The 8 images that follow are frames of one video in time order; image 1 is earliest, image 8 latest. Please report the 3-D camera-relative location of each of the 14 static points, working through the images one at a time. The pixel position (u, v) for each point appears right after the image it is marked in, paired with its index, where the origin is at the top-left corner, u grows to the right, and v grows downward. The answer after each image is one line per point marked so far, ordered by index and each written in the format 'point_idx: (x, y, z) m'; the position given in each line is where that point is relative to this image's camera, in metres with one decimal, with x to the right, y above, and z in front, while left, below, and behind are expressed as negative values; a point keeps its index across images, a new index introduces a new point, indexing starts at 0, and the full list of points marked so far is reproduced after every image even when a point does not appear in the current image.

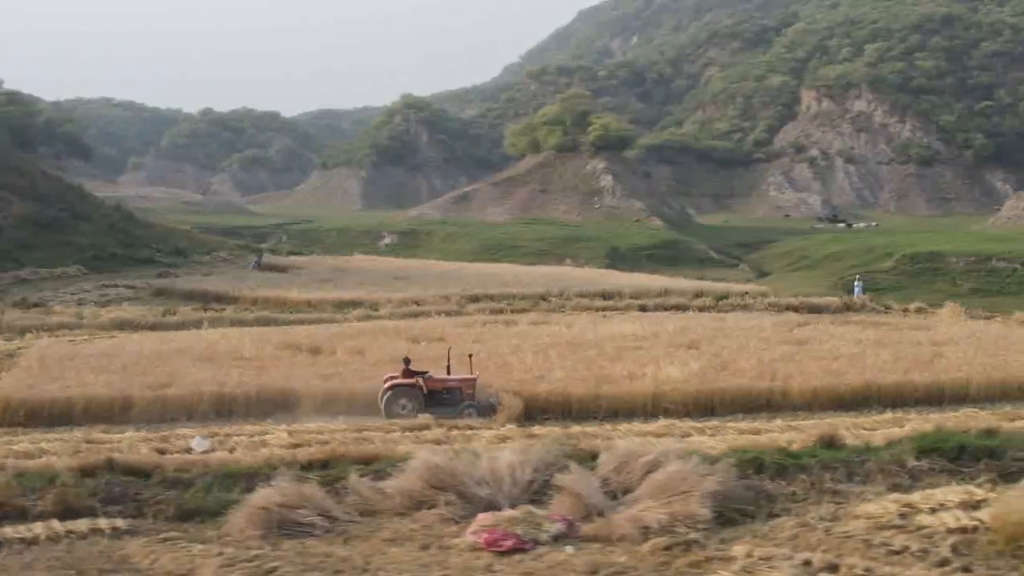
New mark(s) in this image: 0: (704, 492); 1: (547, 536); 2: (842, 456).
0: (+1.3, -1.4, +10.1) m
1: (+0.2, -1.6, +9.6) m
2: (+2.6, -1.3, +11.6) m
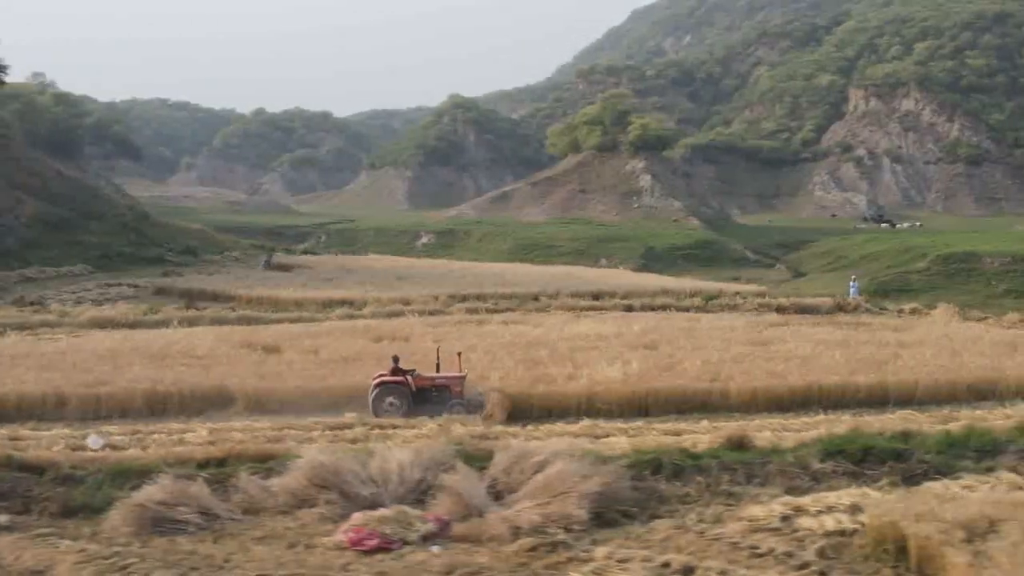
0: (+0.5, -1.4, +10.1) m
1: (-0.6, -1.6, +9.5) m
2: (+1.8, -1.3, +11.5) m
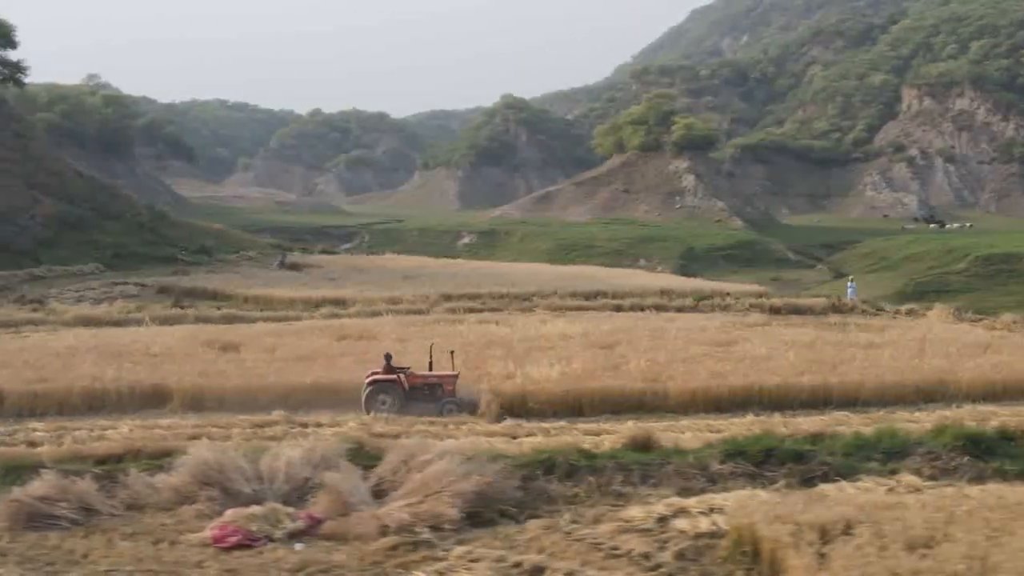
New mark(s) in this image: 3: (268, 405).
0: (-0.4, -1.4, +10.1) m
1: (-1.5, -1.6, +9.6) m
2: (+1.0, -1.3, +11.4) m
3: (-2.4, -1.2, +14.8) m
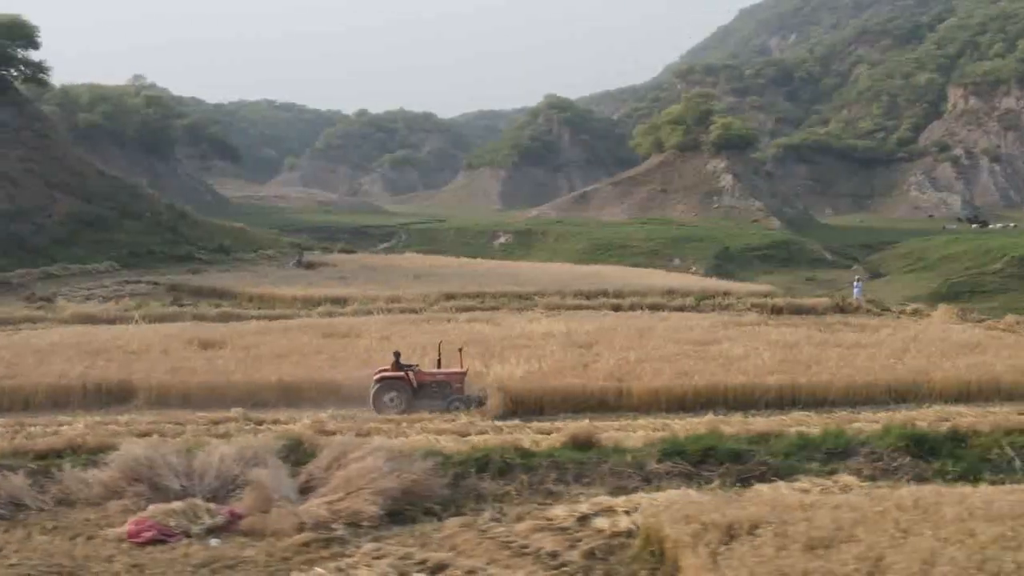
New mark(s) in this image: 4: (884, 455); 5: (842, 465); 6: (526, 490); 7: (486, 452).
0: (-0.9, -1.4, +10.1) m
1: (-2.0, -1.6, +9.6) m
2: (+0.6, -1.3, +11.4) m
3: (-2.8, -1.1, +14.8) m
4: (+2.9, -1.3, +11.4) m
5: (+2.5, -1.3, +11.3) m
6: (+0.1, -1.5, +10.7) m
7: (-0.2, -1.3, +11.3) m
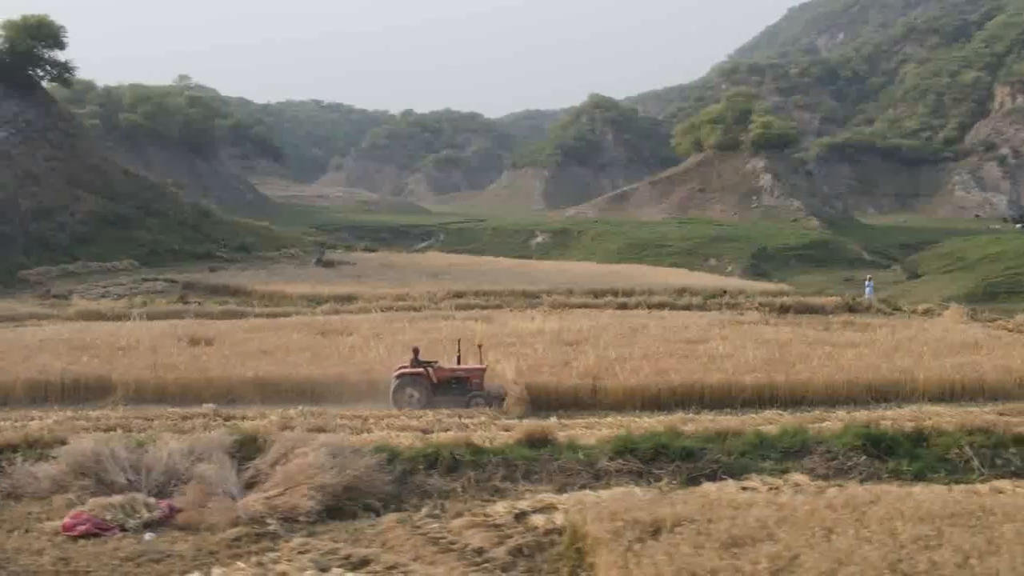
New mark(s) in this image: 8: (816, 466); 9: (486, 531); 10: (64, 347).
0: (-1.3, -1.3, +10.1) m
1: (-2.5, -1.5, +9.6) m
2: (+0.2, -1.3, +11.3) m
3: (-3.1, -1.1, +14.9) m
4: (+2.5, -1.3, +11.3) m
5: (+2.2, -1.3, +11.2) m
6: (-0.3, -1.4, +10.7) m
7: (-0.6, -1.2, +11.3) m
8: (+2.3, -1.3, +11.1) m
9: (-0.2, -1.5, +9.4) m
10: (-5.2, -0.7, +17.3) m
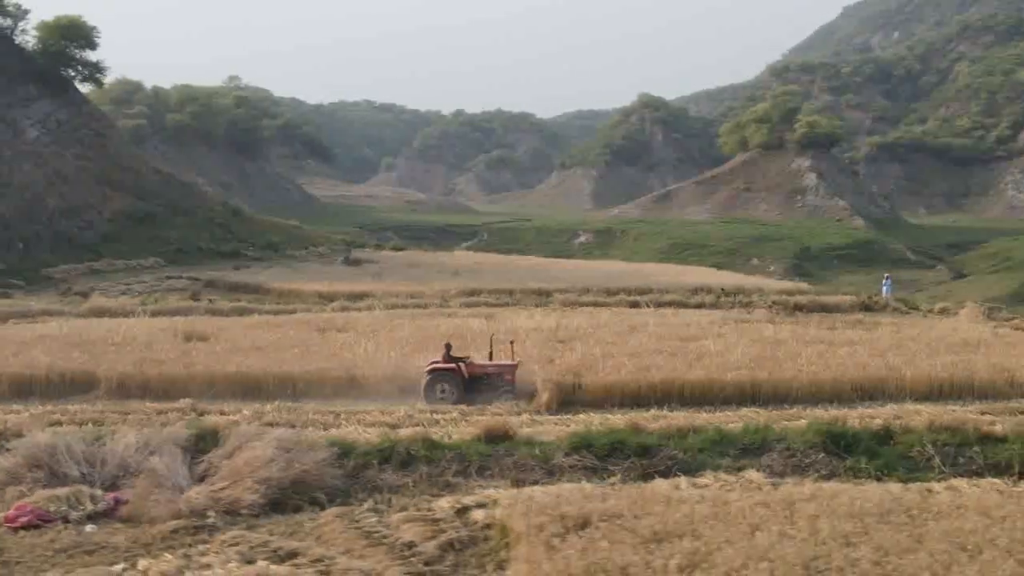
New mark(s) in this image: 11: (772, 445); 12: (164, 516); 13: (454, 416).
0: (-1.7, -1.3, +10.1) m
1: (-2.9, -1.5, +9.7) m
2: (-0.1, -1.2, +11.3) m
3: (-3.3, -1.1, +15.0) m
4: (+2.2, -1.2, +11.2) m
5: (+1.8, -1.3, +11.1) m
6: (-0.6, -1.4, +10.7) m
7: (-0.9, -1.2, +11.3) m
8: (+2.0, -1.3, +11.0) m
9: (-0.6, -1.5, +9.4) m
10: (-5.3, -0.6, +17.5) m
11: (+2.0, -1.2, +11.4) m
12: (-2.3, -1.5, +9.6) m
13: (-0.6, -1.1, +13.1) m
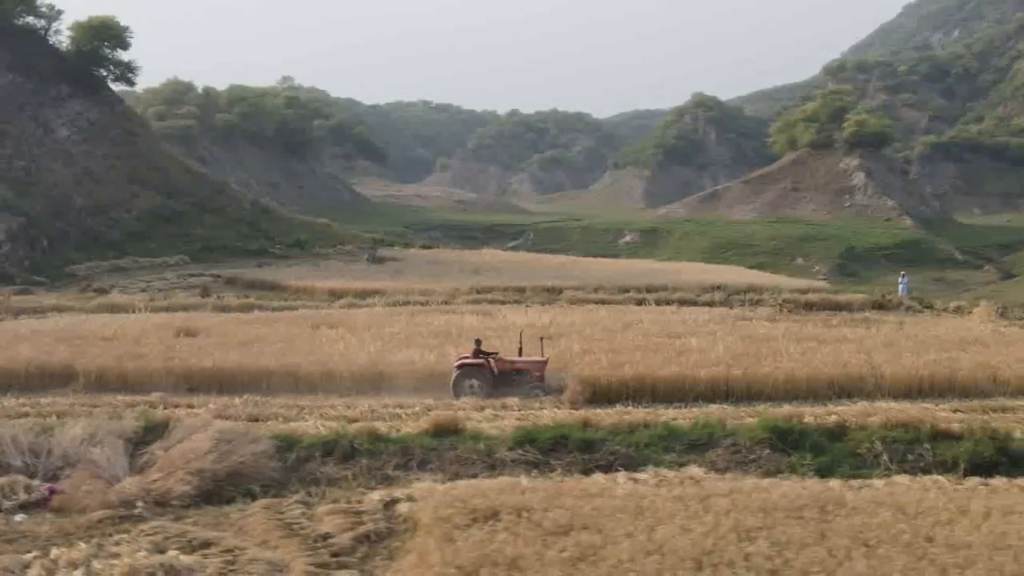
0: (-2.1, -1.2, +10.1) m
1: (-3.3, -1.4, +9.8) m
2: (-0.6, -1.2, +11.3) m
3: (-3.5, -1.0, +15.1) m
4: (+1.7, -1.2, +11.1) m
5: (+1.4, -1.3, +11.0) m
6: (-1.1, -1.3, +10.7) m
7: (-1.3, -1.1, +11.3) m
8: (+1.5, -1.3, +10.9) m
9: (-1.1, -1.5, +9.4) m
10: (-5.5, -0.6, +17.7) m
11: (+1.6, -1.2, +11.3) m
12: (-2.7, -1.4, +9.7) m
13: (-0.9, -1.1, +13.1) m
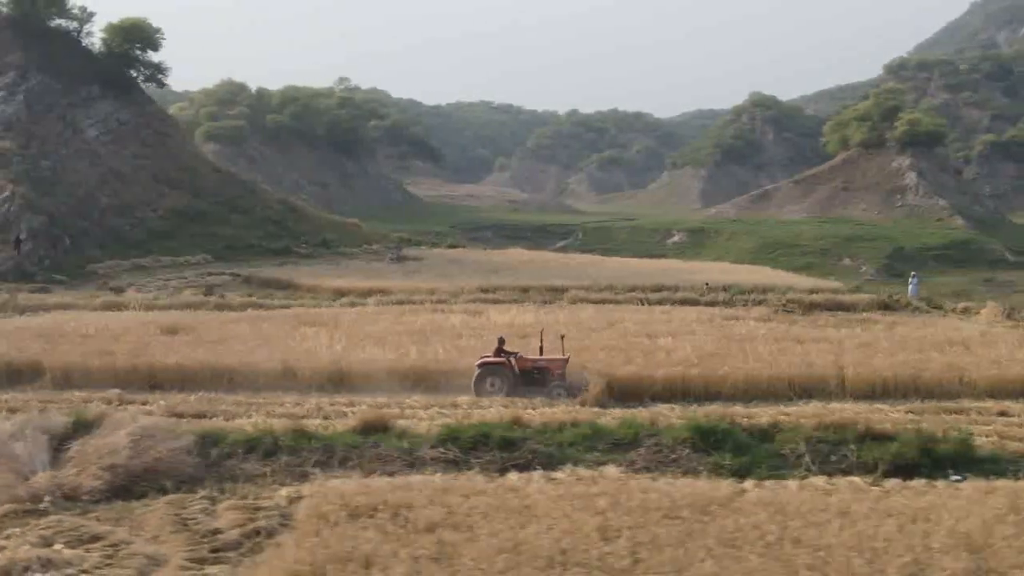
0: (-2.8, -1.2, +10.2) m
1: (-4.0, -1.4, +10.0) m
2: (-1.1, -1.2, +11.3) m
3: (-3.9, -1.0, +15.2) m
4: (+1.2, -1.2, +11.0) m
5: (+0.8, -1.2, +11.0) m
6: (-1.7, -1.3, +10.8) m
7: (-1.9, -1.1, +11.4) m
8: (+0.9, -1.3, +10.9) m
9: (-1.7, -1.4, +9.4) m
10: (-5.8, -0.6, +17.9) m
11: (+1.0, -1.2, +11.2) m
12: (-3.4, -1.4, +9.8) m
13: (-1.4, -1.1, +13.2) m
